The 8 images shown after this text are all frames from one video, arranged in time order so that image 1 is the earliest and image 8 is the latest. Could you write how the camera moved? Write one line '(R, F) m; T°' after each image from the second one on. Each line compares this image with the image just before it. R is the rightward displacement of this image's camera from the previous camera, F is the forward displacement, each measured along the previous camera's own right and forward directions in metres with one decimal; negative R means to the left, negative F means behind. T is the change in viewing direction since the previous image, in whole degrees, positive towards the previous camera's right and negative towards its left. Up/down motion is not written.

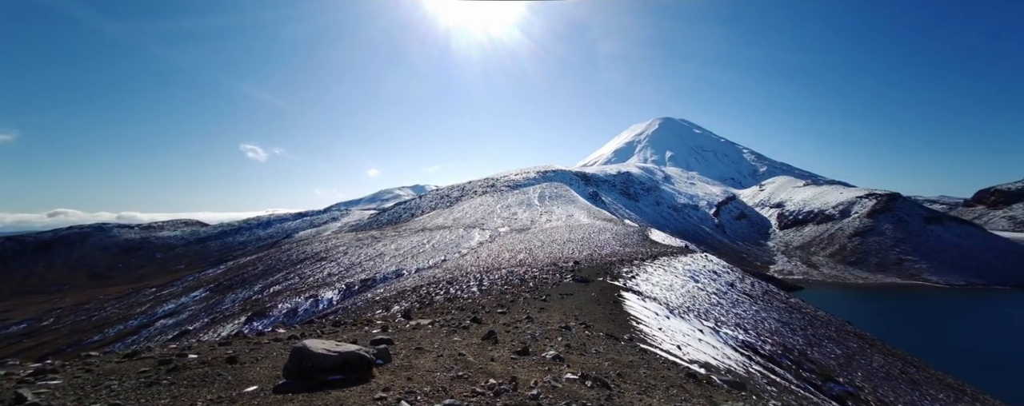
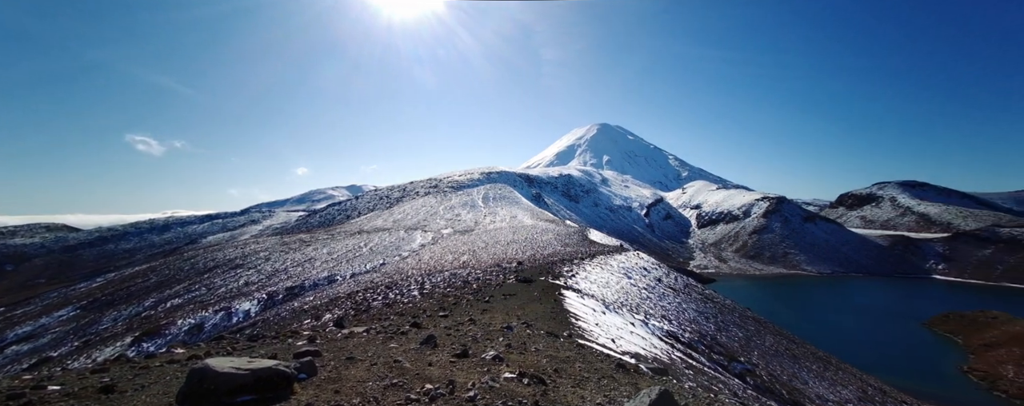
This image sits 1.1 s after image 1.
(+0.1, 0.0) m; +7°
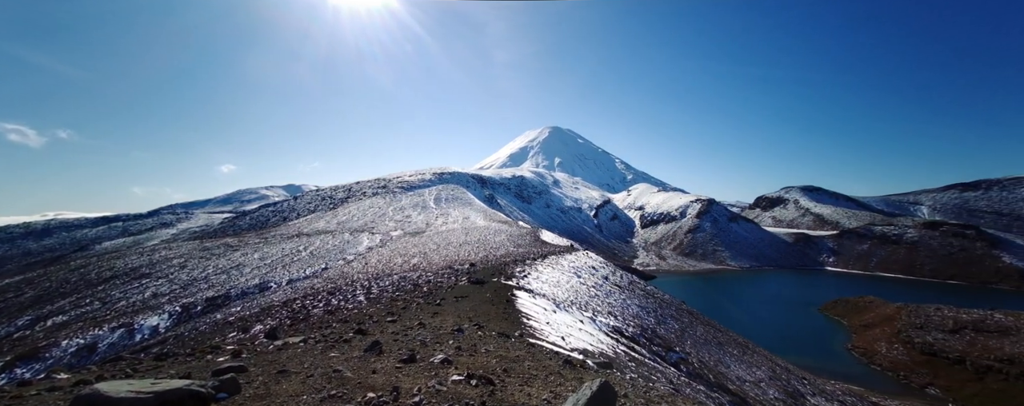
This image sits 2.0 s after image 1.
(+0.1, +0.1) m; +6°
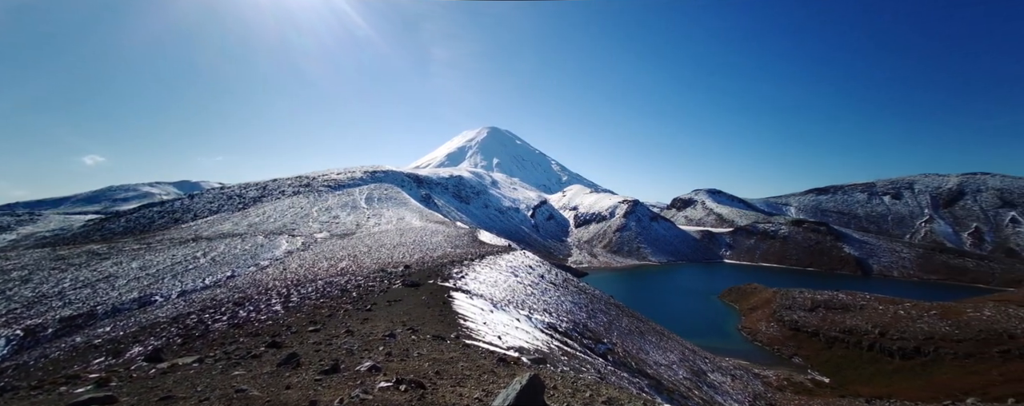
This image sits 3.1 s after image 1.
(+0.2, +0.4) m; +8°
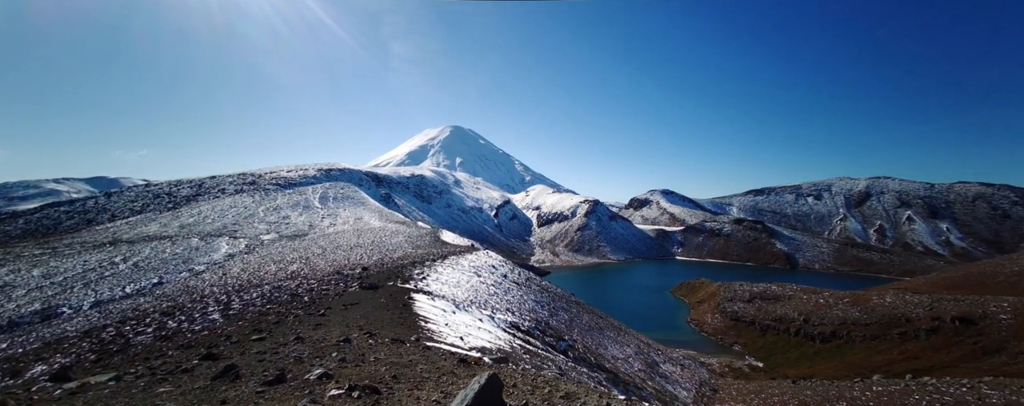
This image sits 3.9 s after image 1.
(+0.1, +0.5) m; +5°
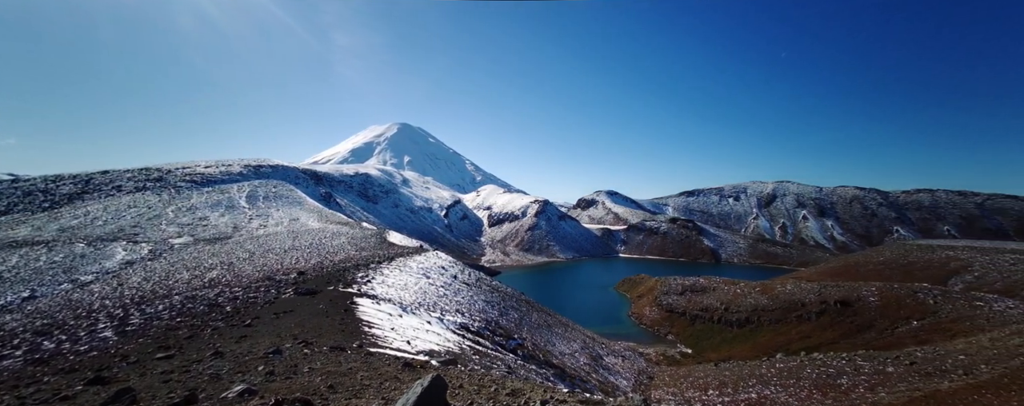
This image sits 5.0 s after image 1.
(+0.2, +0.7) m; +7°
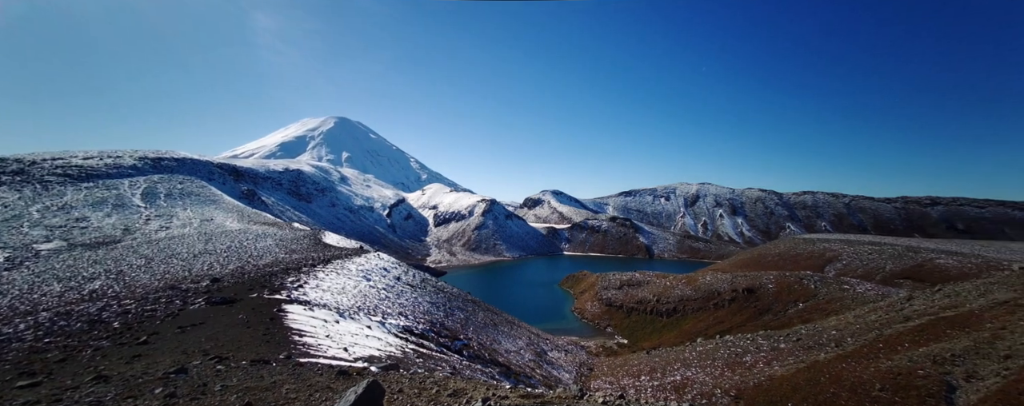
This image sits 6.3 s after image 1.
(+0.3, +1.2) m; +7°
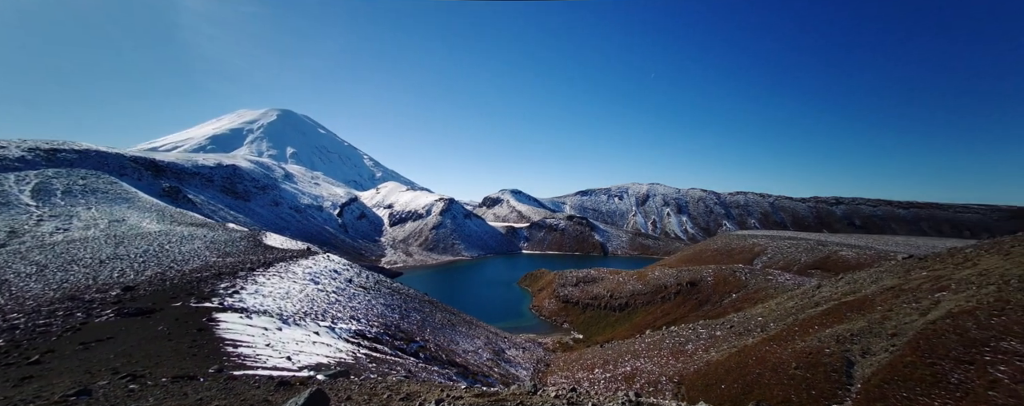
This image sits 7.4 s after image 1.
(+0.4, +1.0) m; +6°
